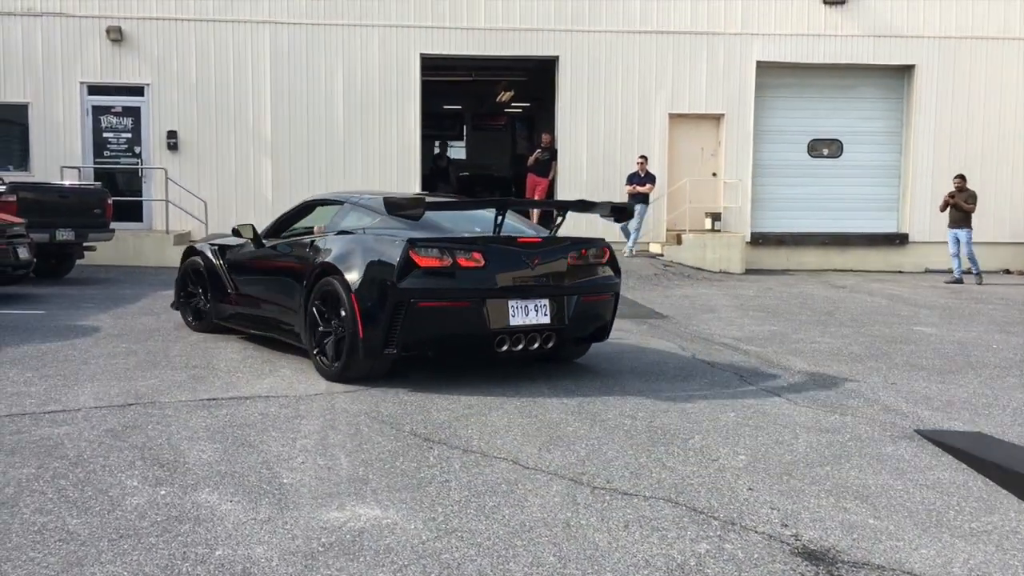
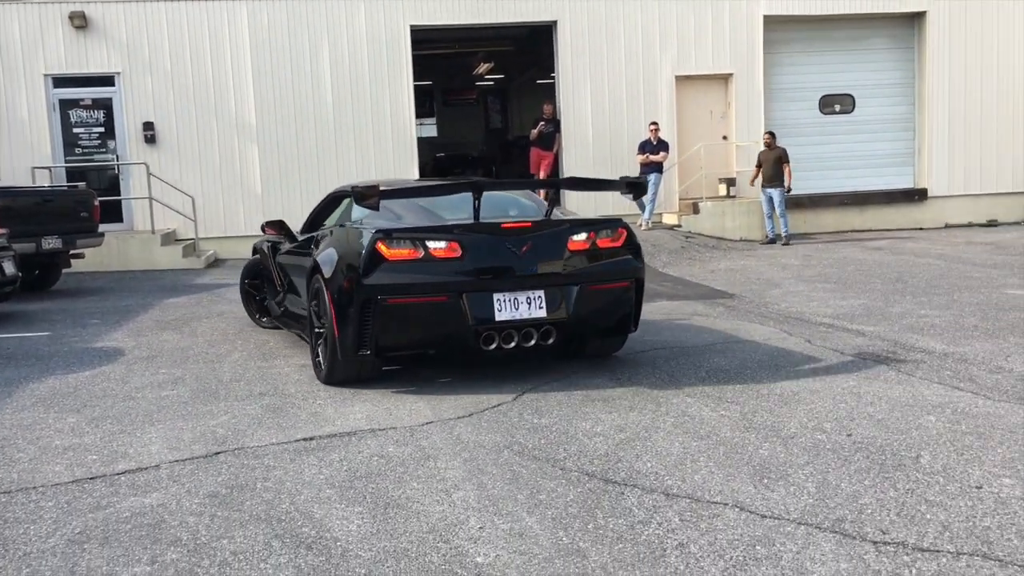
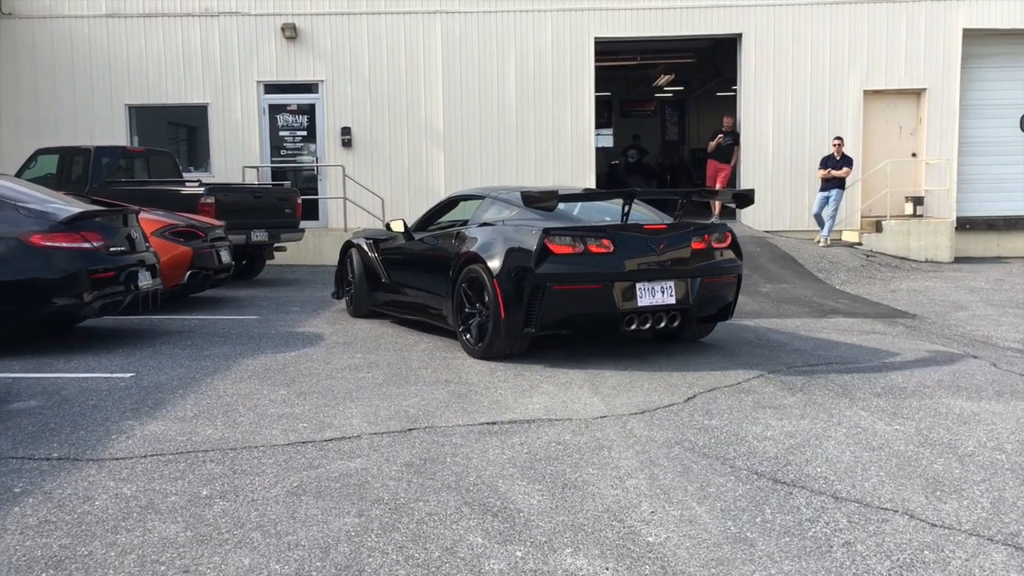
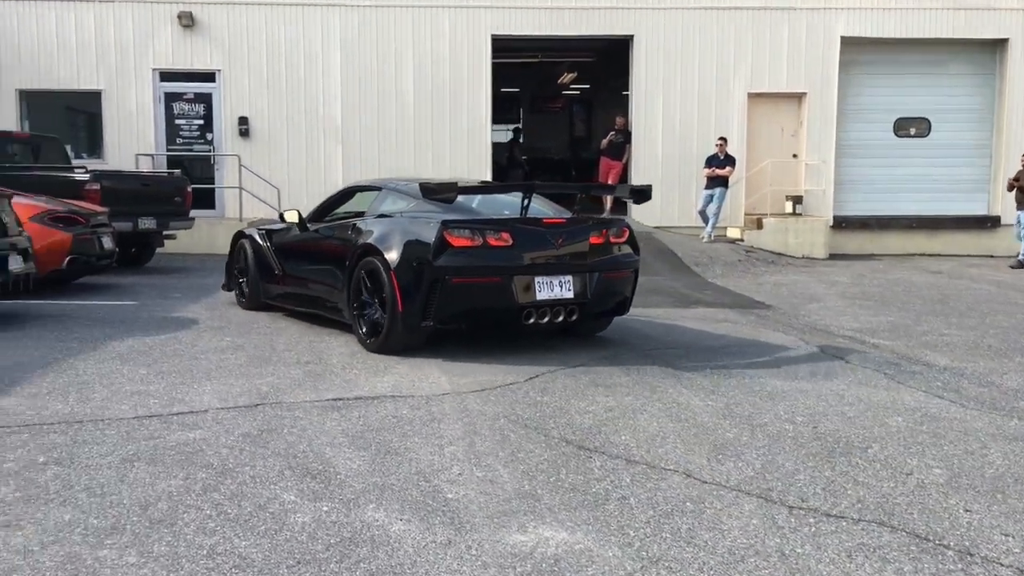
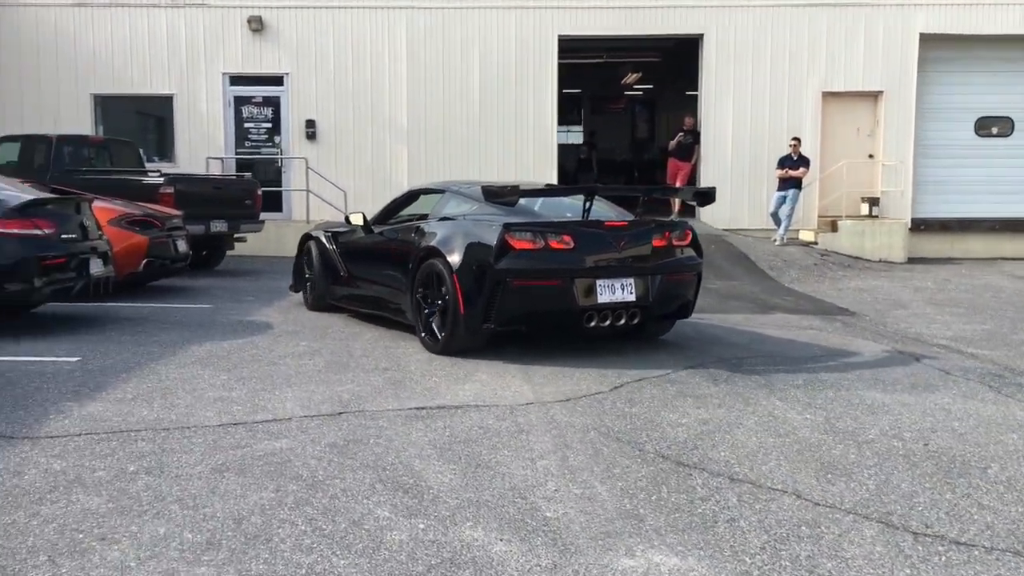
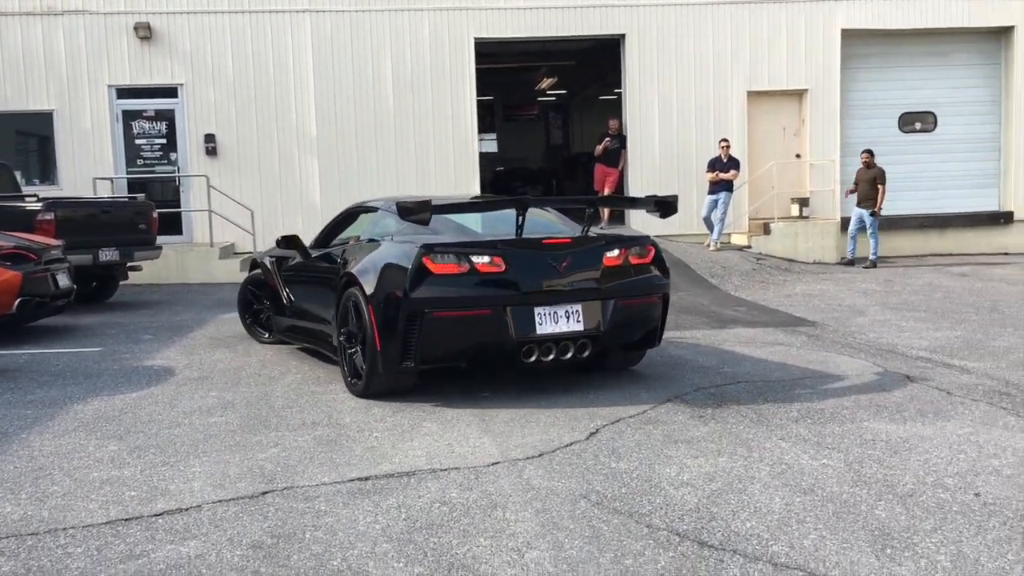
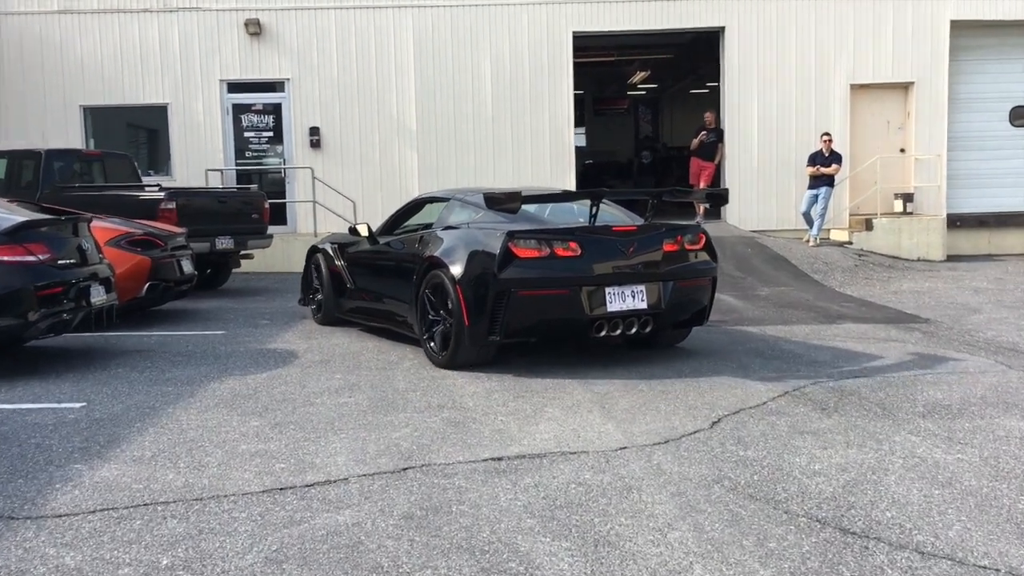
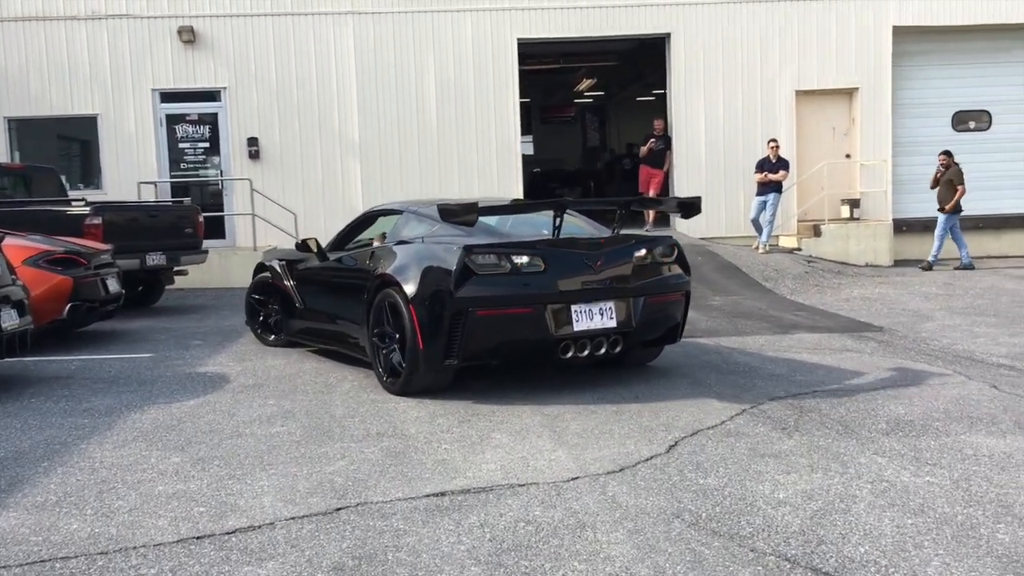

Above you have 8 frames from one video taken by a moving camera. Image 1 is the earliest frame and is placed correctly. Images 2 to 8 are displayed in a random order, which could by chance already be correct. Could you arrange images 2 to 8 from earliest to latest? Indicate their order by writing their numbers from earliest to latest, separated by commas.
4, 5, 3, 7, 8, 6, 2
